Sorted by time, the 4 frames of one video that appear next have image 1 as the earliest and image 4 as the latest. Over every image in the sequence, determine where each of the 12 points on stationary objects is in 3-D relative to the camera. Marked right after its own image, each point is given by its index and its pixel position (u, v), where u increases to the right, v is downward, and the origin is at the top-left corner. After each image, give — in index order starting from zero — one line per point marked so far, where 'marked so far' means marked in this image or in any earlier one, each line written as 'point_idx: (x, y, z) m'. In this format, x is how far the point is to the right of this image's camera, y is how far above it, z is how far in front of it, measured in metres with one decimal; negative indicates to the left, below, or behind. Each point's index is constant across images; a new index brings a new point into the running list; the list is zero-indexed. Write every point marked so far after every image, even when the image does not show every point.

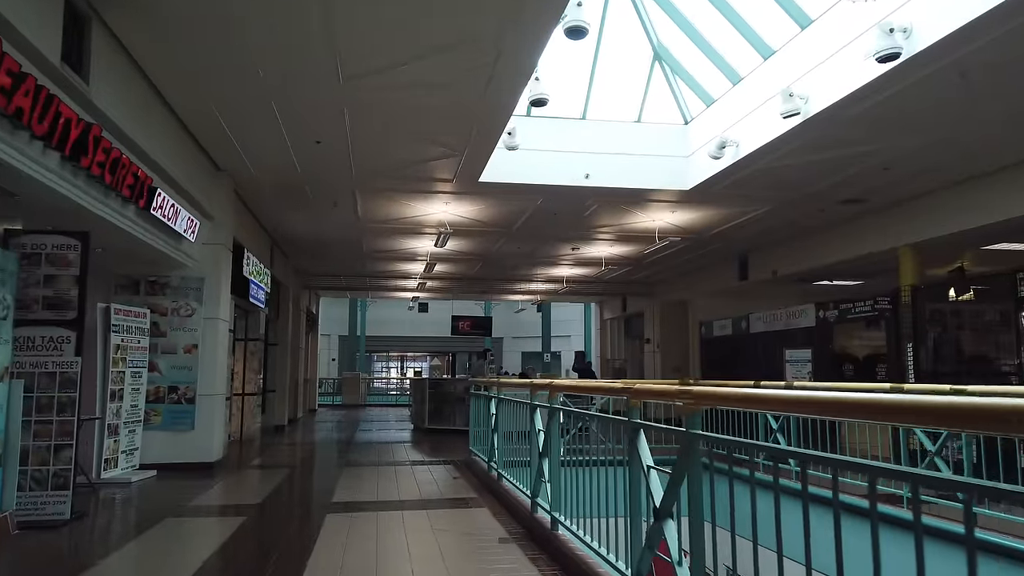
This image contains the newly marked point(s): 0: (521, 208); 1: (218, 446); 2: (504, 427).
0: (+0.1, +1.1, +10.2) m
1: (-3.3, -1.8, +8.3) m
2: (-0.1, -1.2, +6.6) m
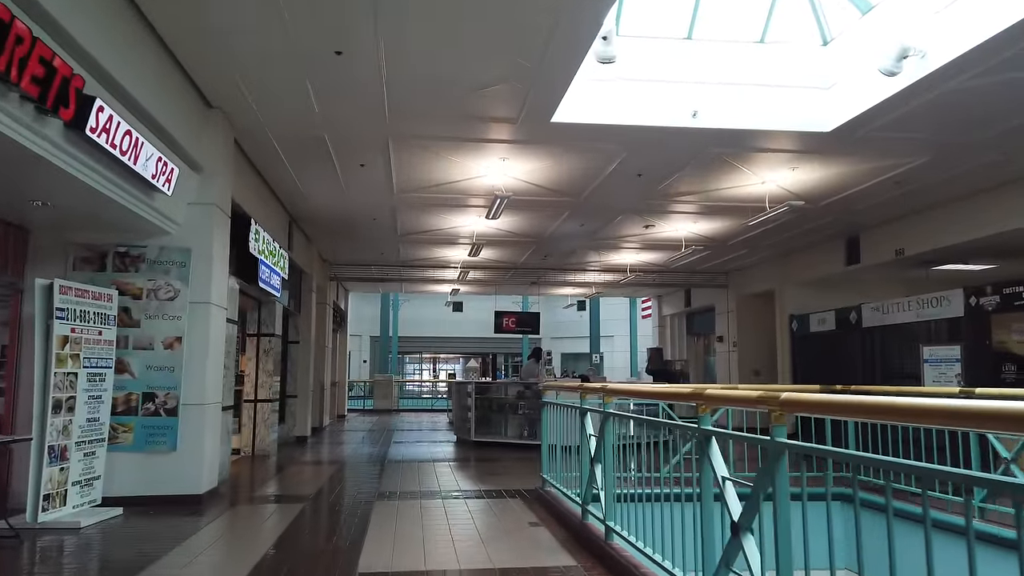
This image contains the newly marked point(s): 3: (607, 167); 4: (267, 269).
0: (+0.9, +1.3, +8.0) m
1: (-2.6, -1.6, +6.3) m
2: (+0.6, -1.0, +4.4) m
3: (+1.0, +1.3, +7.9) m
4: (-2.8, +0.2, +8.4) m
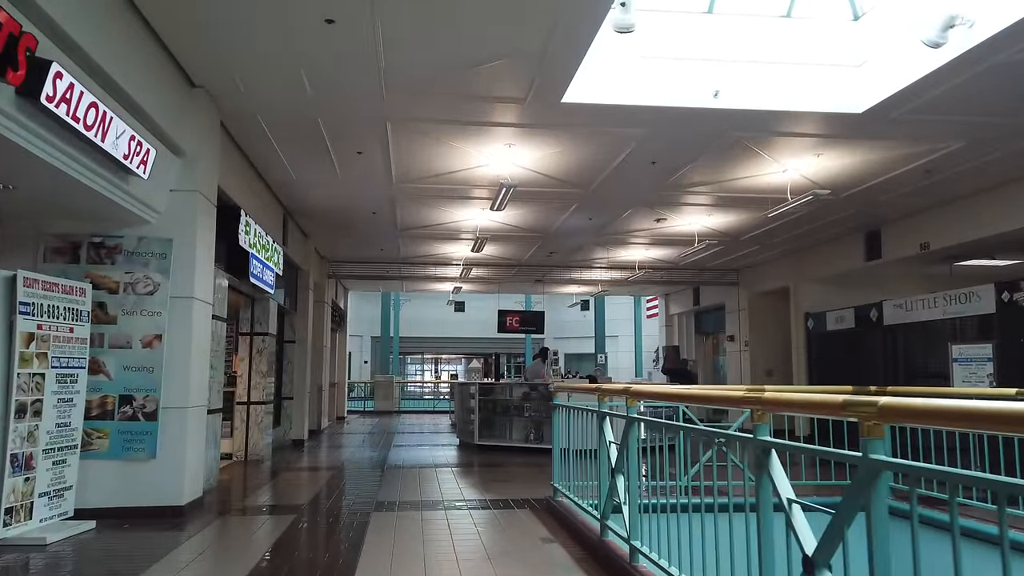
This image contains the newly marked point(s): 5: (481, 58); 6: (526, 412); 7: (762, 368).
0: (+1.0, +1.4, +7.6) m
1: (-2.5, -1.5, +5.8) m
2: (+0.6, -0.9, +3.9) m
3: (+1.1, +1.4, +7.5) m
4: (-2.7, +0.3, +8.0) m
5: (-0.2, +1.7, +5.4) m
6: (+0.2, -1.8, +10.6) m
7: (+4.8, -1.5, +14.2) m
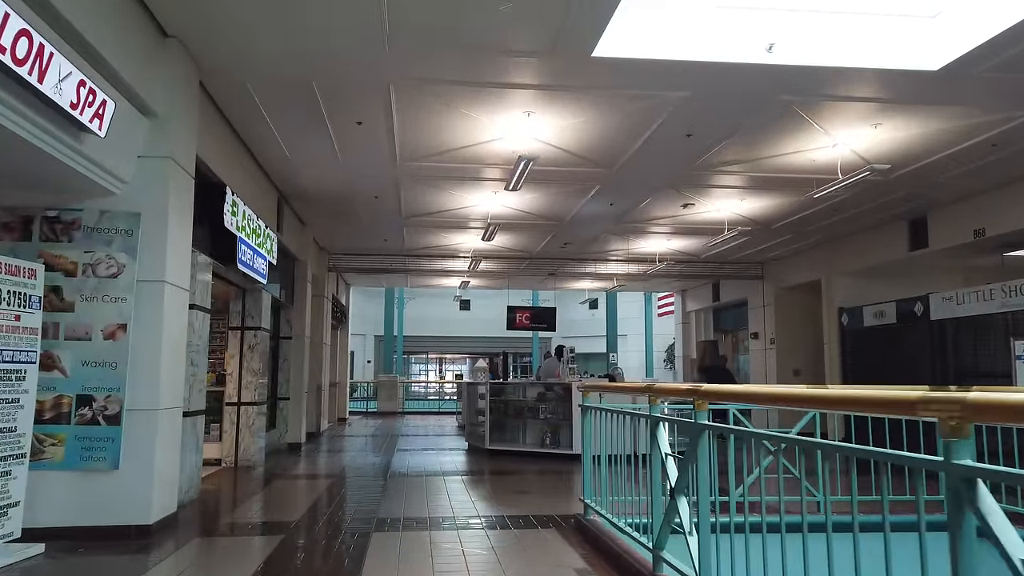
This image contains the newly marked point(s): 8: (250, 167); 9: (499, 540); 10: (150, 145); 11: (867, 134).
0: (+1.2, +1.5, +6.7) m
1: (-2.3, -1.4, +5.0) m
2: (+0.8, -0.8, +3.1) m
3: (+1.2, +1.5, +6.6) m
4: (-2.5, +0.4, +7.2) m
5: (-0.1, +1.9, +4.6) m
6: (+0.4, -1.7, +9.8) m
7: (+5.0, -1.4, +13.4) m
8: (-2.7, +1.2, +7.6) m
9: (-0.1, -1.7, +4.9) m
10: (-2.4, +1.0, +5.0) m
11: (+3.3, +1.4, +6.8) m
